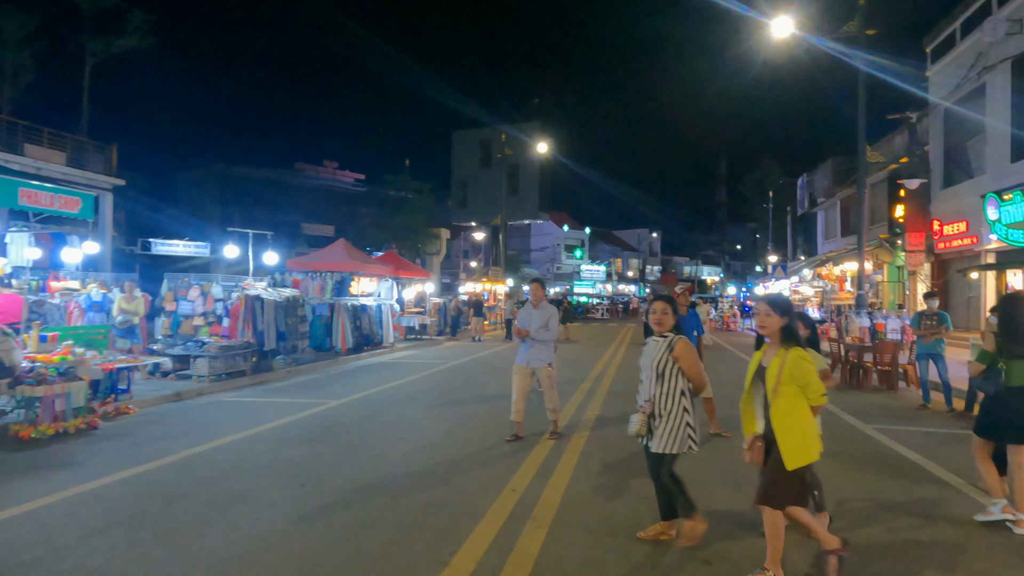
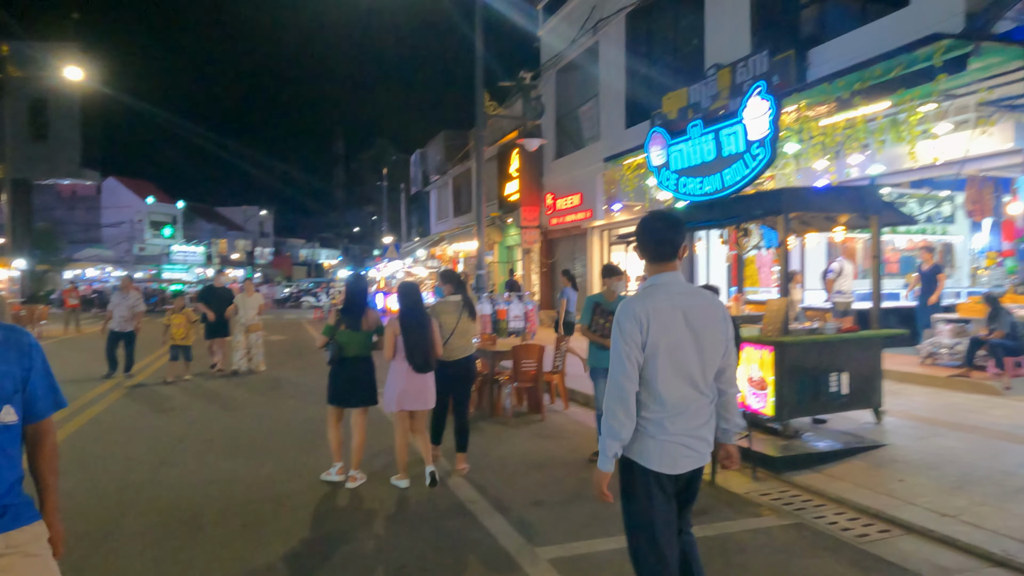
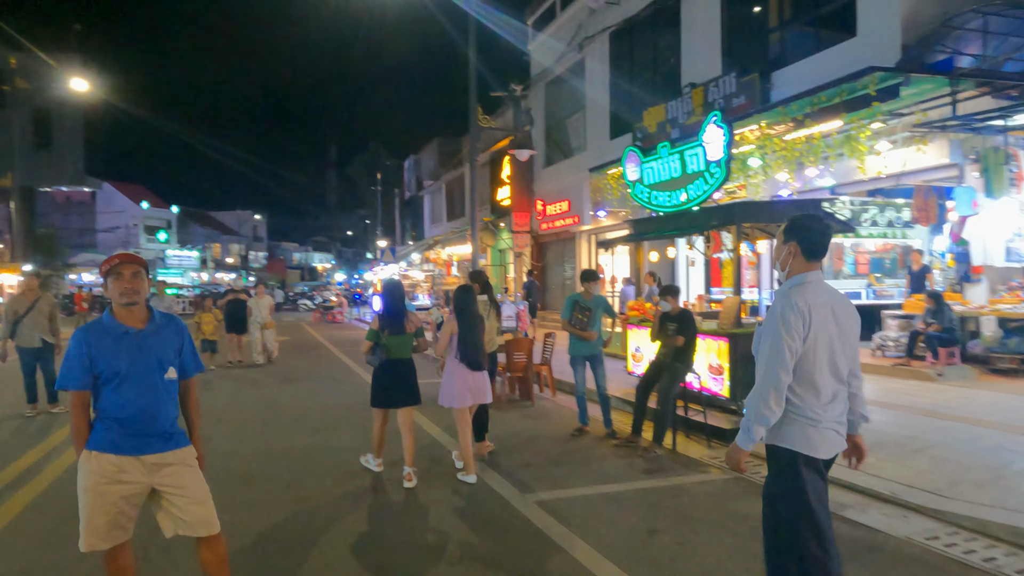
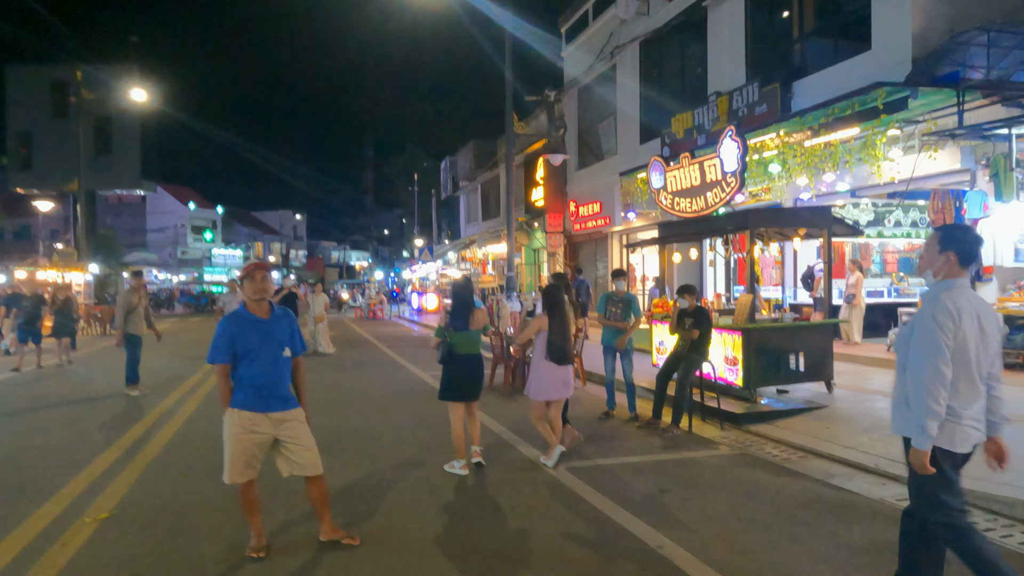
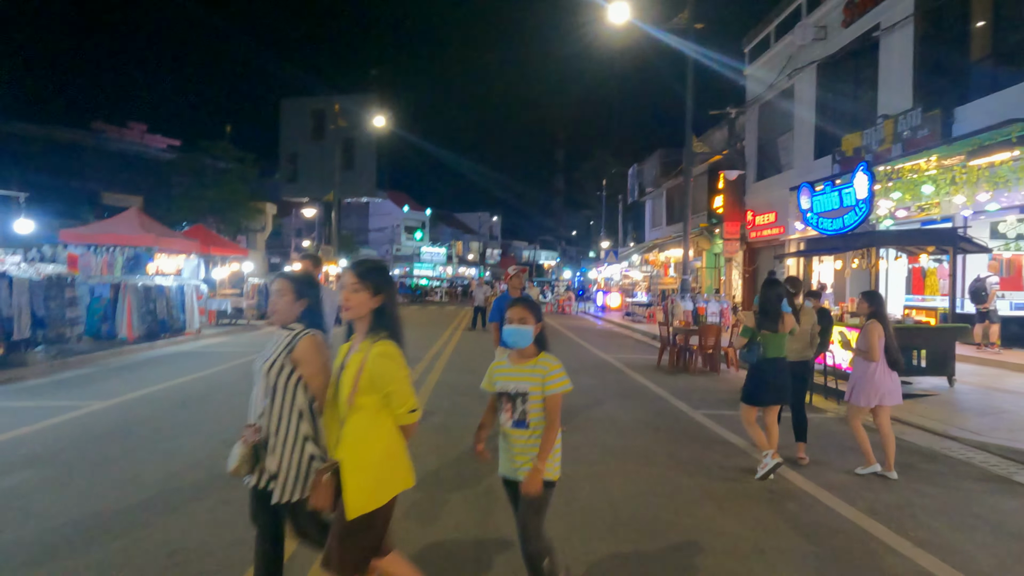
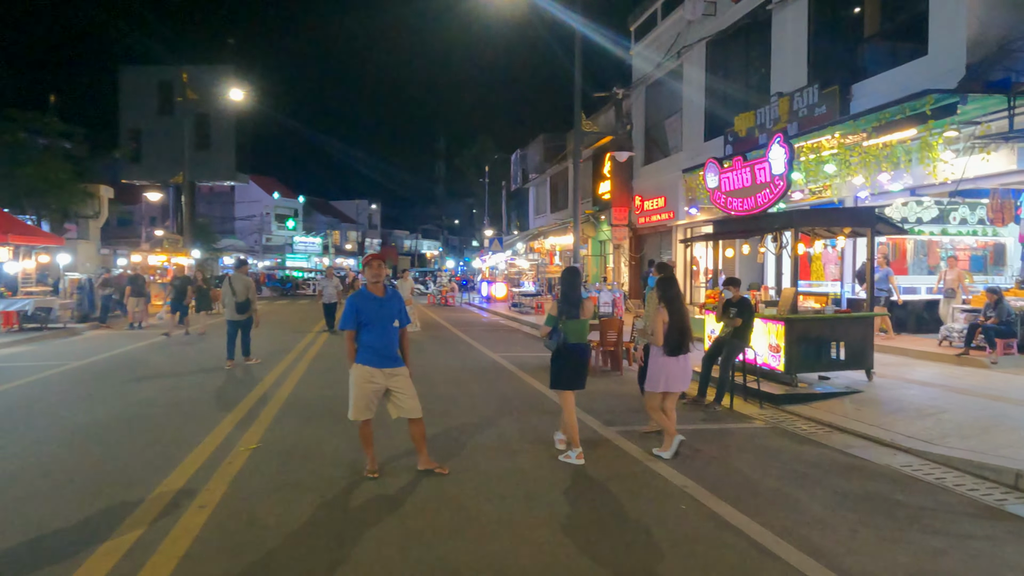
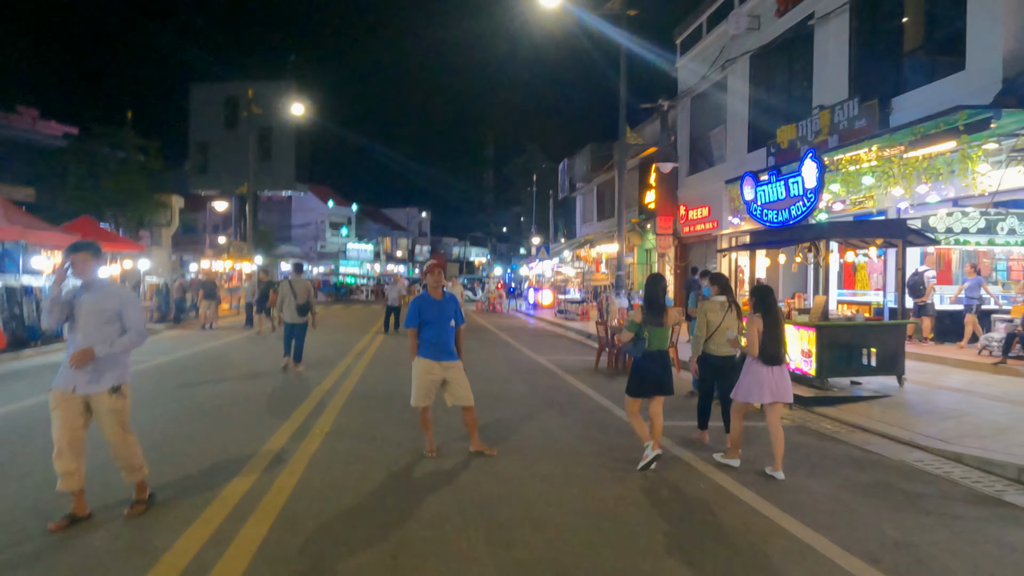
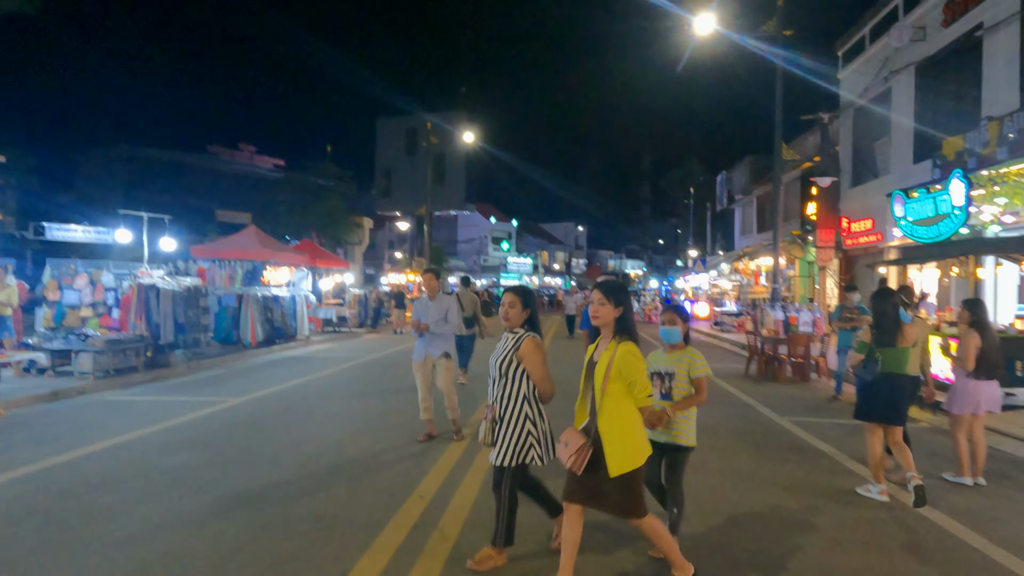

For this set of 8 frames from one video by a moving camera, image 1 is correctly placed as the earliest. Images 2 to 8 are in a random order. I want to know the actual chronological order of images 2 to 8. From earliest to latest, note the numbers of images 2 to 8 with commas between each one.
8, 5, 7, 6, 4, 3, 2
